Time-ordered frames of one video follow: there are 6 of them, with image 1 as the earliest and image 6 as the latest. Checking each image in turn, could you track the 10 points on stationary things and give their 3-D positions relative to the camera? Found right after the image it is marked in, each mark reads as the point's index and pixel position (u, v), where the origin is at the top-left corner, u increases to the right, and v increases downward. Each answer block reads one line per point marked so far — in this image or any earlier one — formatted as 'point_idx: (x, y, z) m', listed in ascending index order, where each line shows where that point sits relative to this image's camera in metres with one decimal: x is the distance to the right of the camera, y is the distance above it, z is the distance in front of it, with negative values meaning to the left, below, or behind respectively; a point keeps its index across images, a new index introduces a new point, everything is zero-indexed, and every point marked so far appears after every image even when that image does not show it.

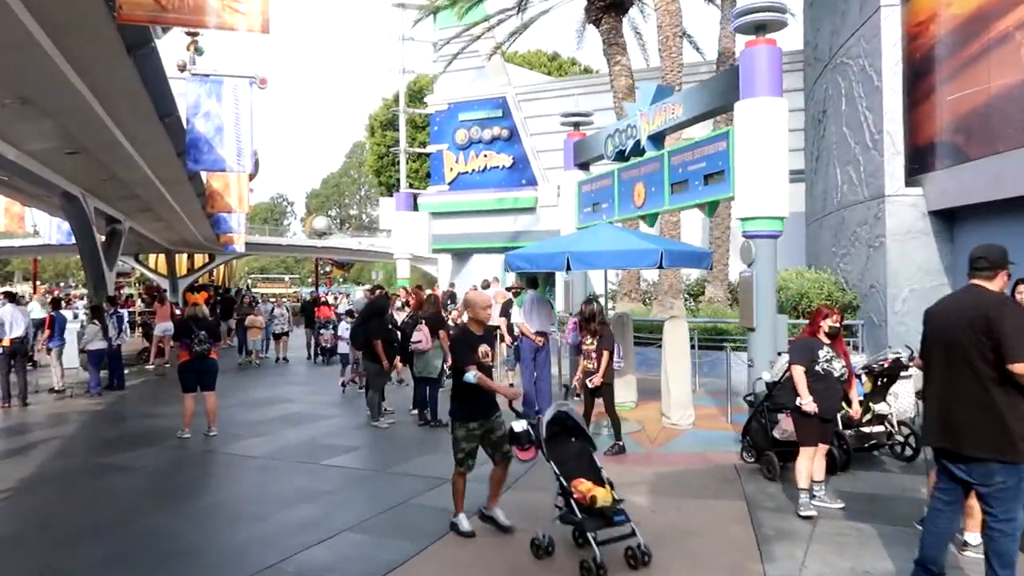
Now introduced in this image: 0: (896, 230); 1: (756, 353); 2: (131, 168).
0: (+6.5, +1.0, +13.3) m
1: (+2.6, -0.7, +8.5) m
2: (-7.5, +2.4, +15.4) m
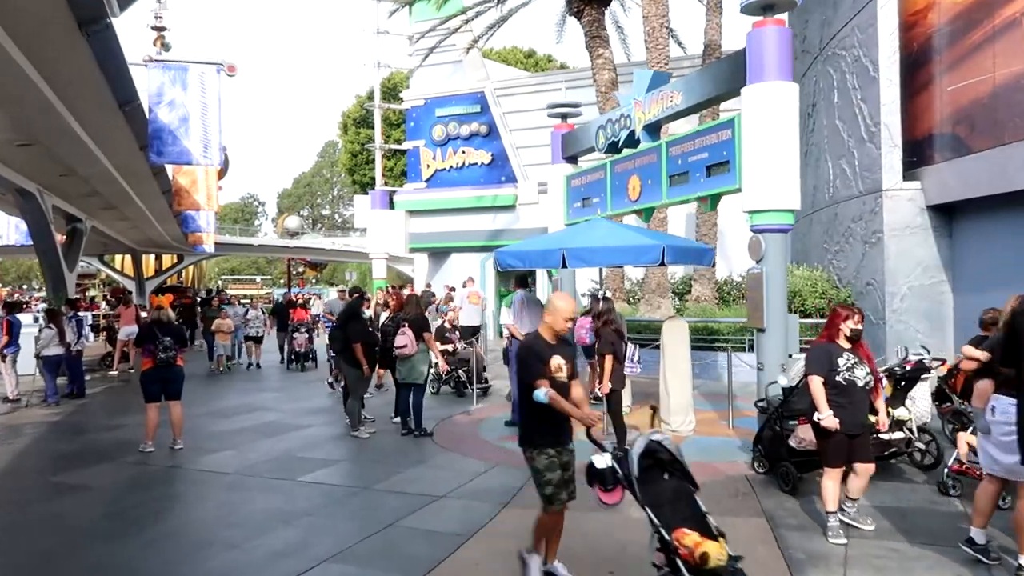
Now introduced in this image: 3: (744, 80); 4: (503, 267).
0: (+6.3, +1.0, +12.9) m
1: (+2.6, -0.7, +7.9) m
2: (-7.8, +2.3, +14.5) m
3: (+2.4, +2.2, +8.3) m
4: (-0.1, +0.2, +9.2) m
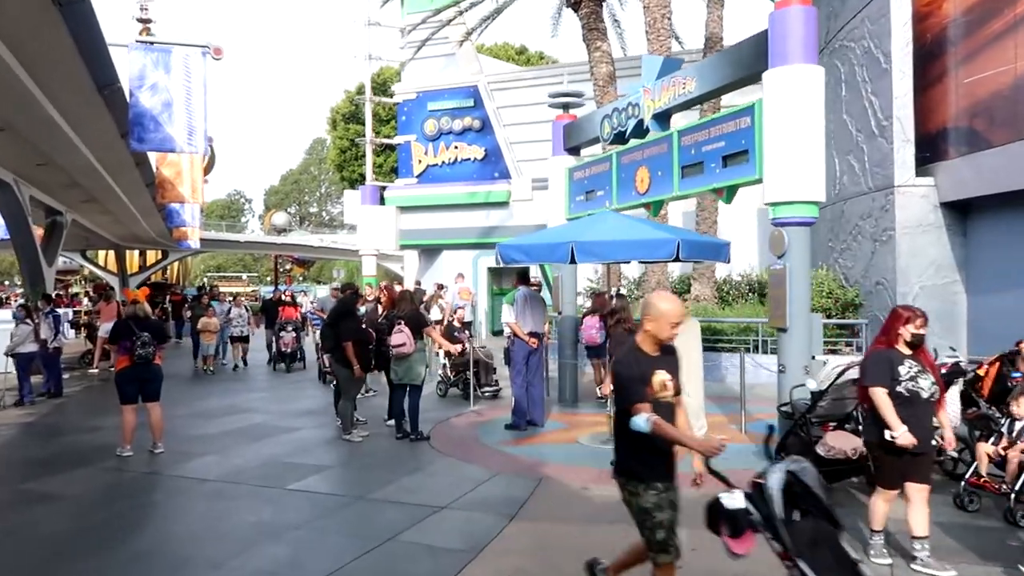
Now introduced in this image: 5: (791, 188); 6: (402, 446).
0: (+6.3, +1.0, +12.5) m
1: (+2.6, -0.7, +7.4) m
2: (-7.8, +2.4, +13.9) m
3: (+2.5, +2.2, +7.8) m
4: (-0.1, +0.3, +8.7) m
5: (+2.7, +0.9, +7.5) m
6: (-1.3, -1.8, +9.1) m
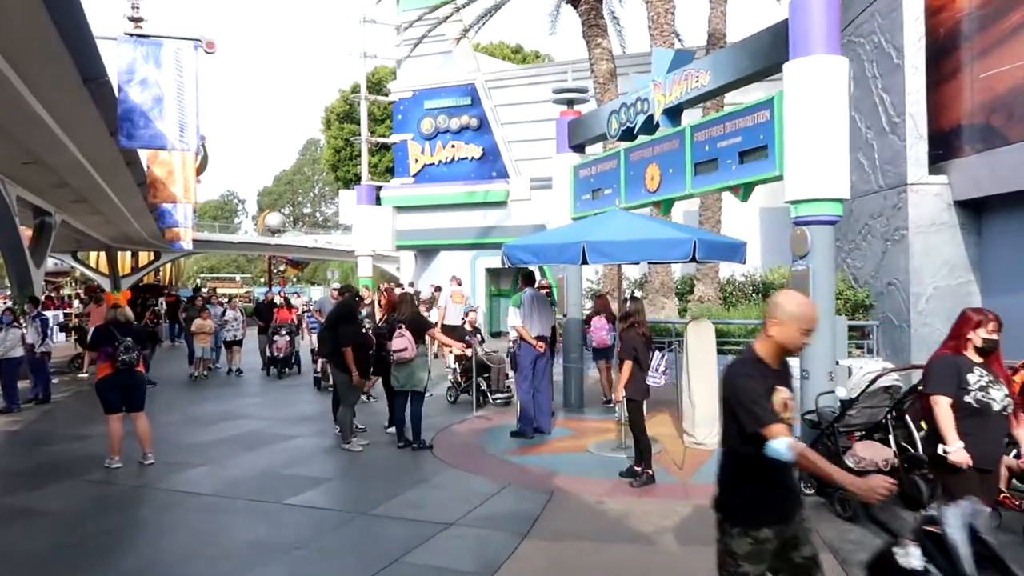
0: (+6.3, +1.0, +12.2) m
1: (+2.7, -0.7, +7.1) m
2: (-7.8, +2.4, +13.5) m
3: (+2.6, +2.2, +7.4) m
4: (0.0, +0.3, +8.3) m
5: (+2.7, +0.9, +7.1) m
6: (-1.2, -1.9, +8.8) m
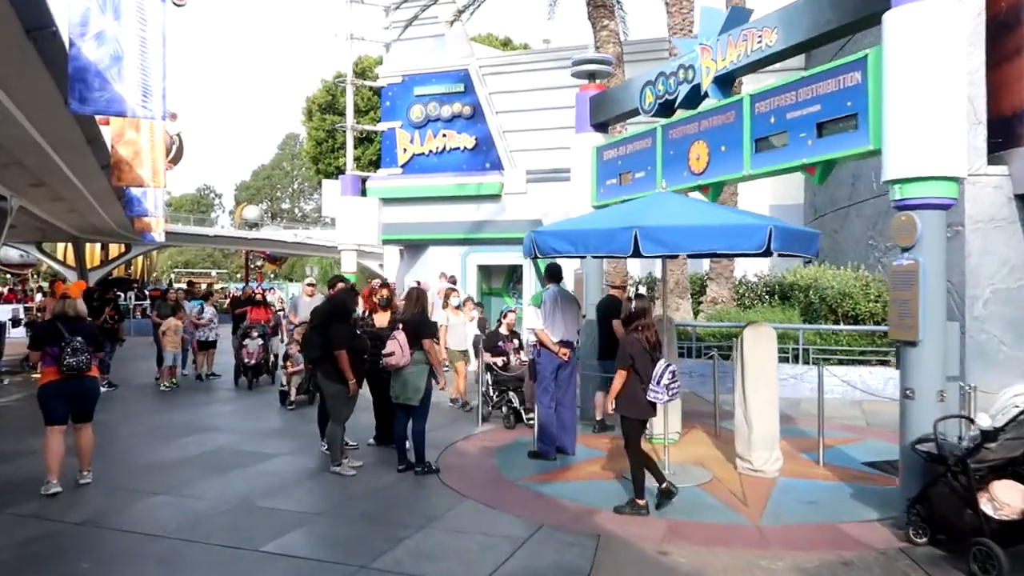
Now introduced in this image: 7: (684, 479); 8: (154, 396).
0: (+6.5, +1.0, +10.9) m
1: (+3.0, -0.7, +5.8) m
2: (-7.7, +2.5, +11.9) m
3: (+2.9, +2.2, +6.1) m
4: (+0.3, +0.3, +6.9) m
5: (+3.0, +0.9, +5.8) m
6: (-1.0, -1.8, +7.3) m
7: (+1.6, -1.8, +7.3) m
8: (-5.8, -1.7, +12.7) m
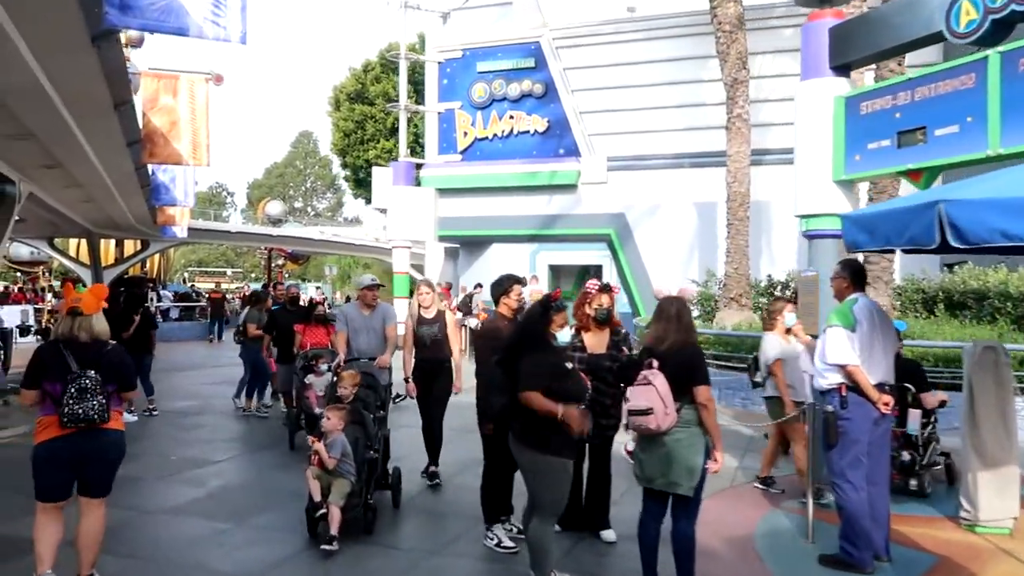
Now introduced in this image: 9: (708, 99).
0: (+8.4, +0.9, +7.9) m
1: (+4.9, -0.8, +2.7) m
2: (-5.7, +2.5, +8.9) m
3: (+4.8, +2.1, +3.1) m
4: (+2.2, +0.2, +3.9) m
5: (+4.9, +0.8, +2.7) m
6: (+0.9, -1.9, +4.3) m
7: (+3.5, -1.9, +4.3) m
8: (-3.8, -1.7, +9.7) m
9: (+4.9, +4.7, +19.5) m
